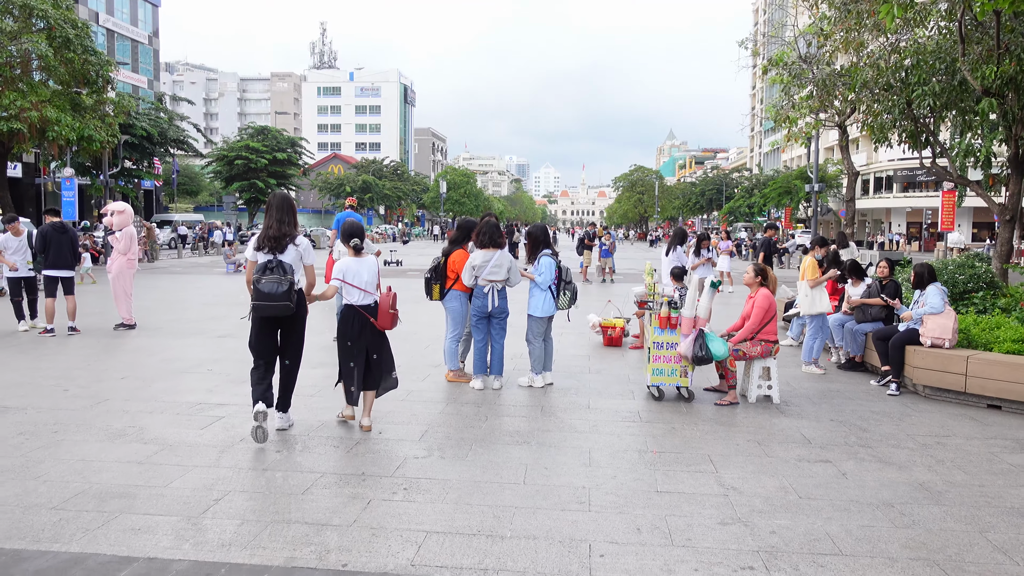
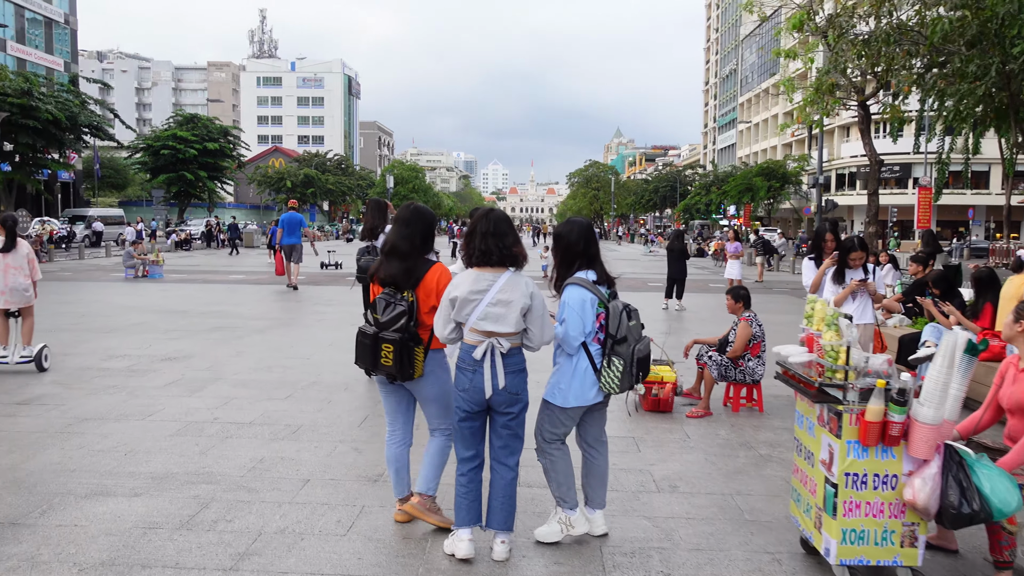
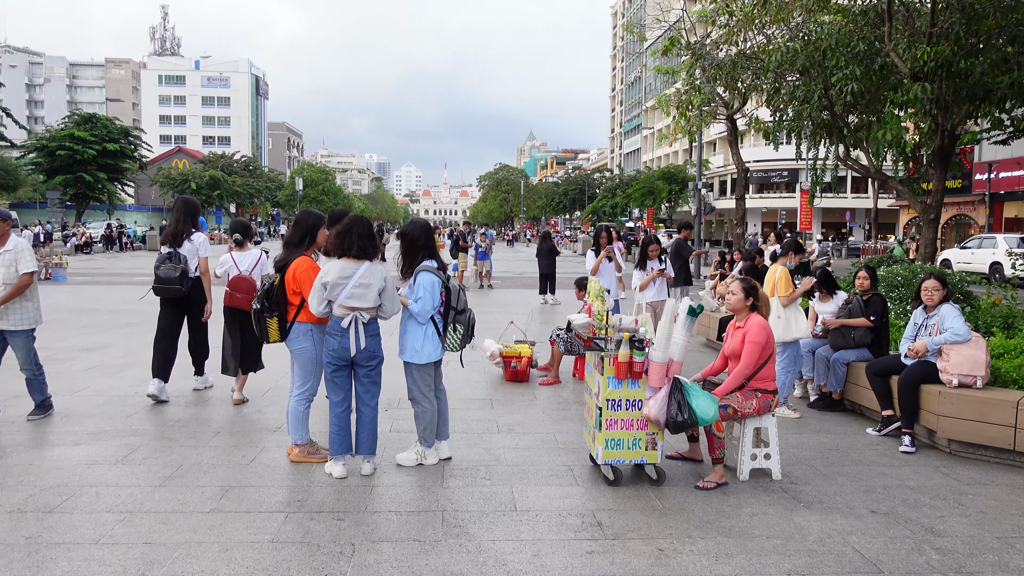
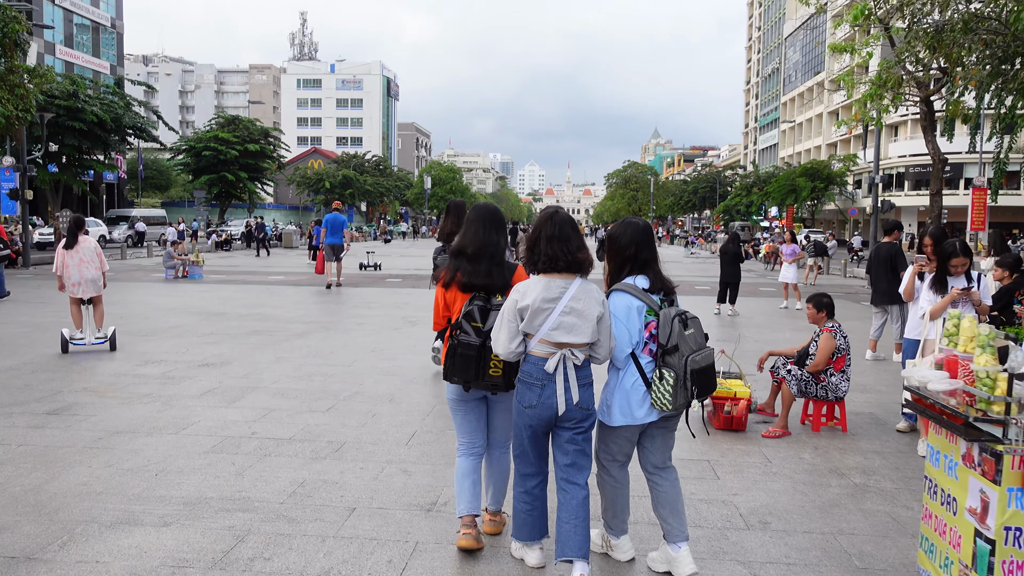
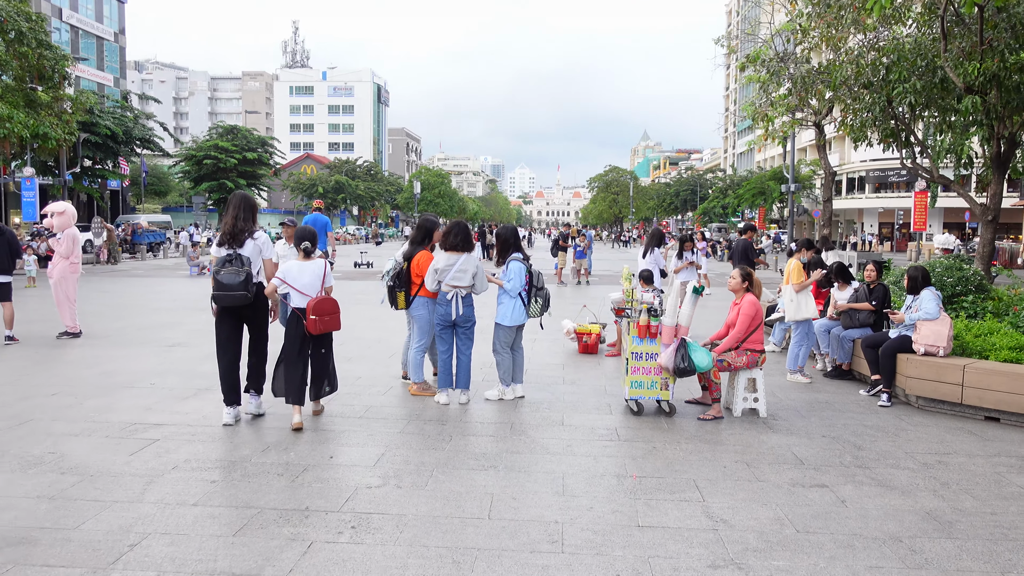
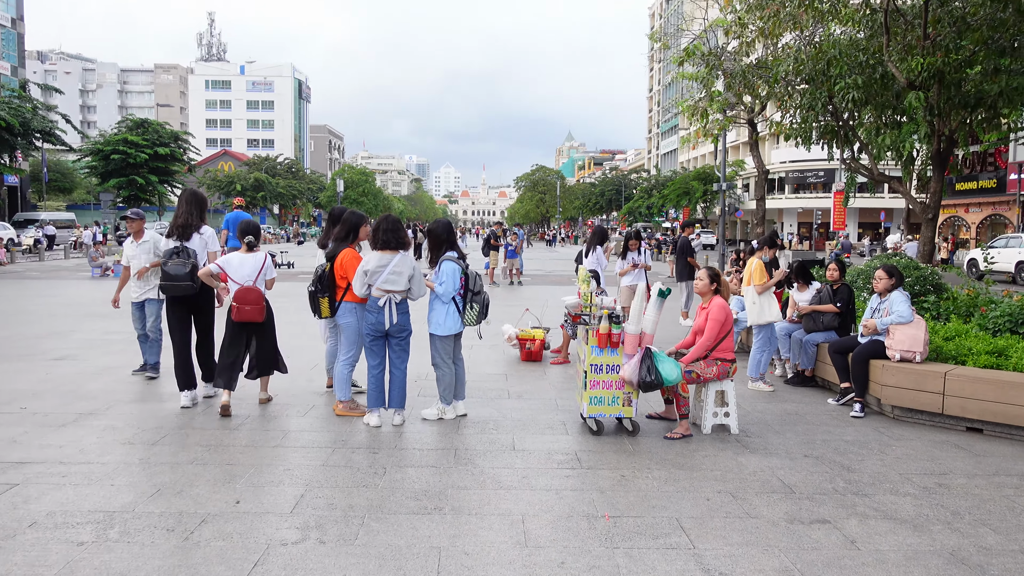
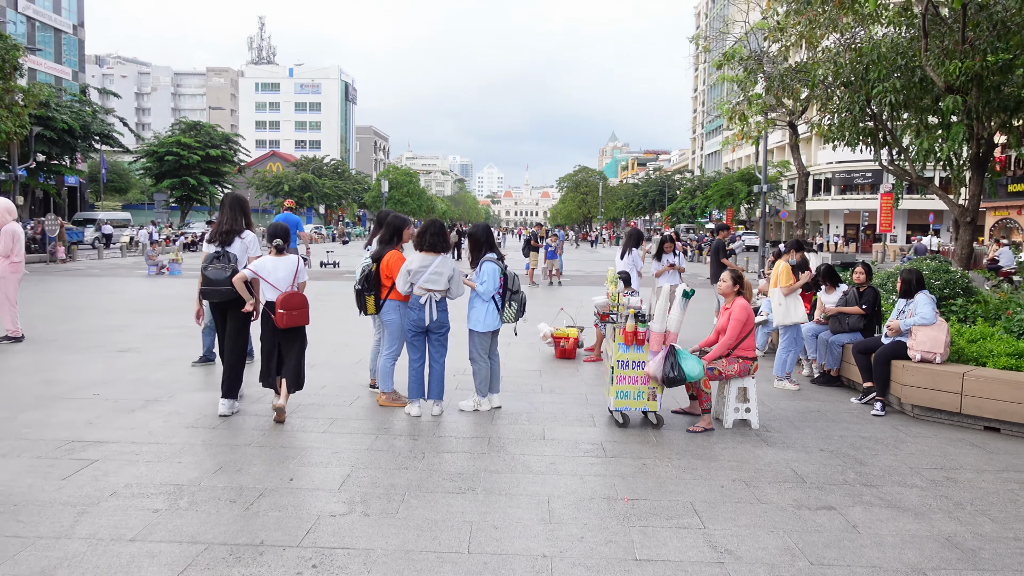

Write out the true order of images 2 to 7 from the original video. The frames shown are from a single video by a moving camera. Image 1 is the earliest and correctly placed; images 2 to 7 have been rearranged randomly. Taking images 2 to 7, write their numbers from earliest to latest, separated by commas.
5, 7, 6, 3, 2, 4
